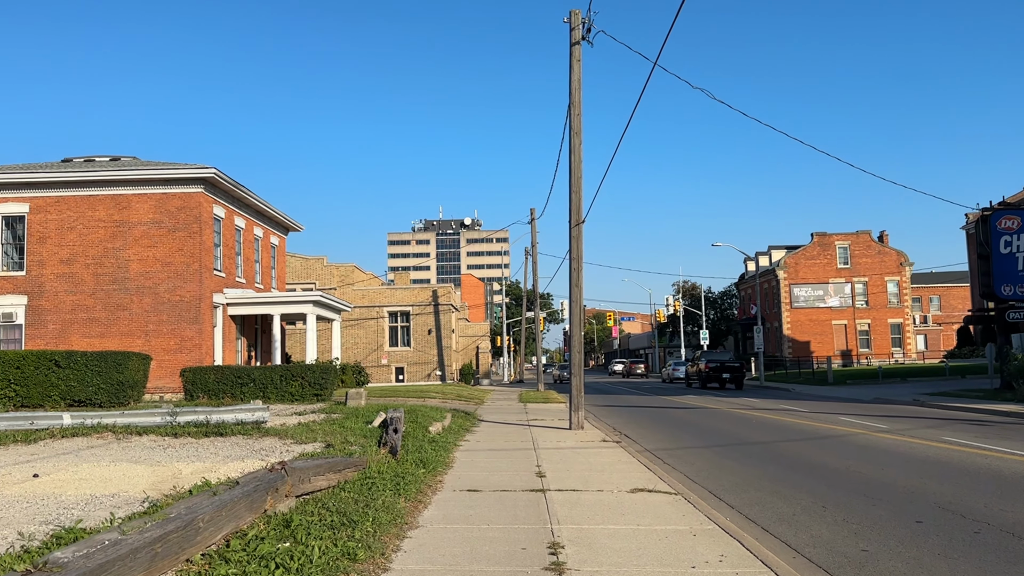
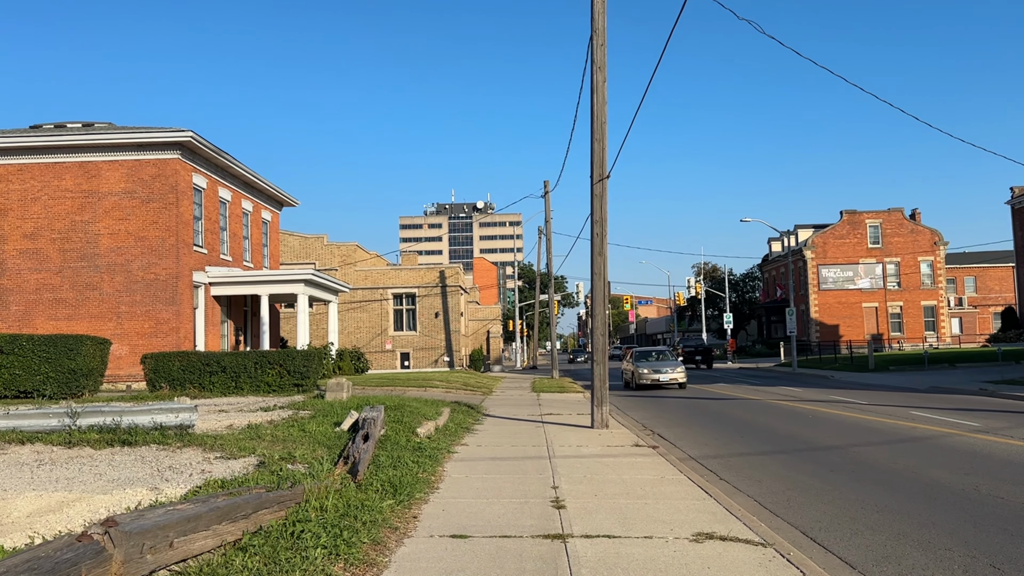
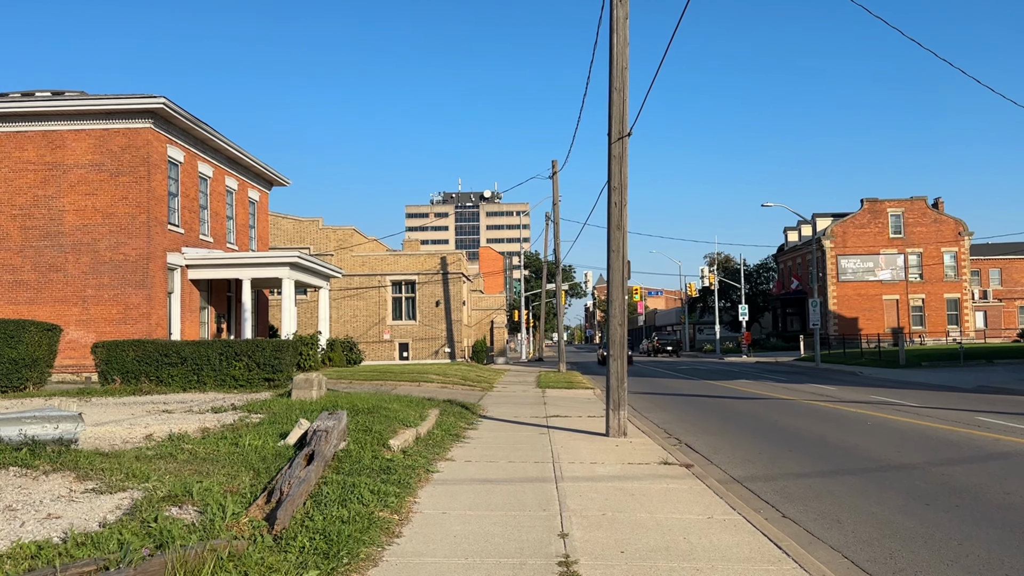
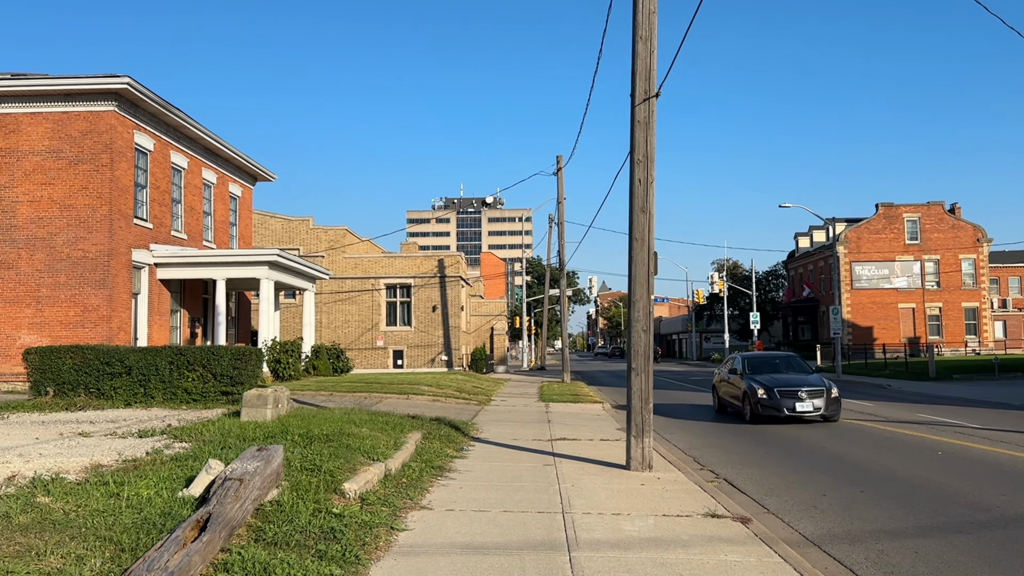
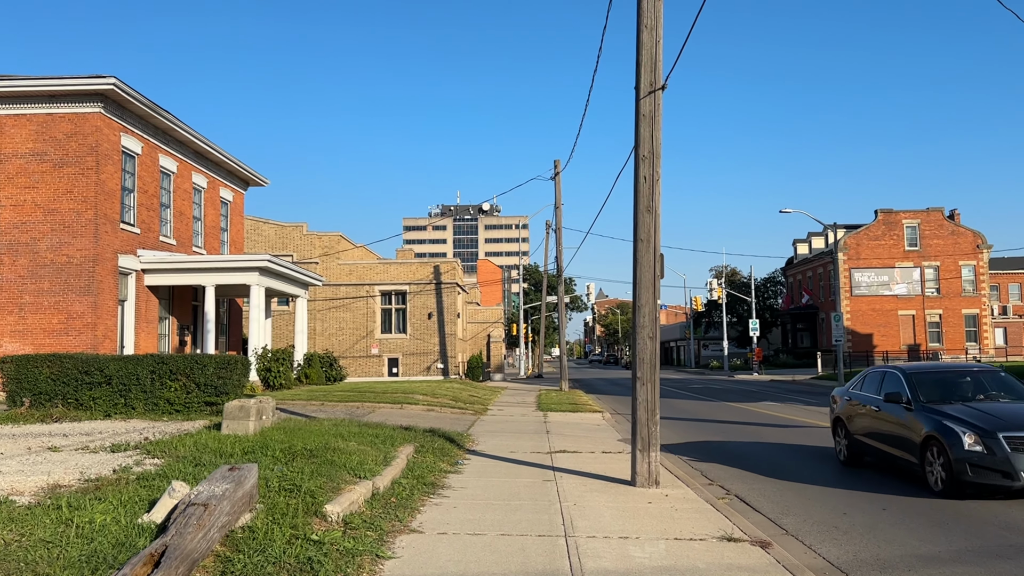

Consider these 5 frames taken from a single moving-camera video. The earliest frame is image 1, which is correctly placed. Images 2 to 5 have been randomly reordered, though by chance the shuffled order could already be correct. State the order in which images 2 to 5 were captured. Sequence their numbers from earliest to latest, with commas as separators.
2, 3, 4, 5
